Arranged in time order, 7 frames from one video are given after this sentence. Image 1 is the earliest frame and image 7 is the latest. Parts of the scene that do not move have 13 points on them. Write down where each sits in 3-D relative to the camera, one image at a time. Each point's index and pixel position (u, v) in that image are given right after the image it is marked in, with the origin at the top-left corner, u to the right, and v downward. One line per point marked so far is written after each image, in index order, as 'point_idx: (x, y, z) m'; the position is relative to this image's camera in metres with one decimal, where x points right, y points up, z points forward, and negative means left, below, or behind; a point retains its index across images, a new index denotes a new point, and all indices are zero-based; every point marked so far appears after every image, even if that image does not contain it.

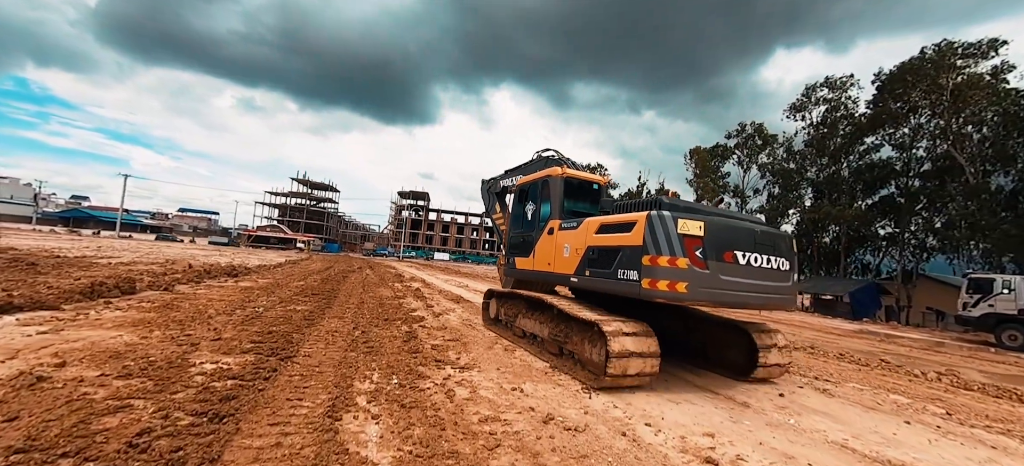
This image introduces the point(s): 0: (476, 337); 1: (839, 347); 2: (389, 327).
0: (-0.5, -1.5, +6.4) m
1: (+7.6, -2.6, +10.1) m
2: (-1.9, -1.4, +6.6) m
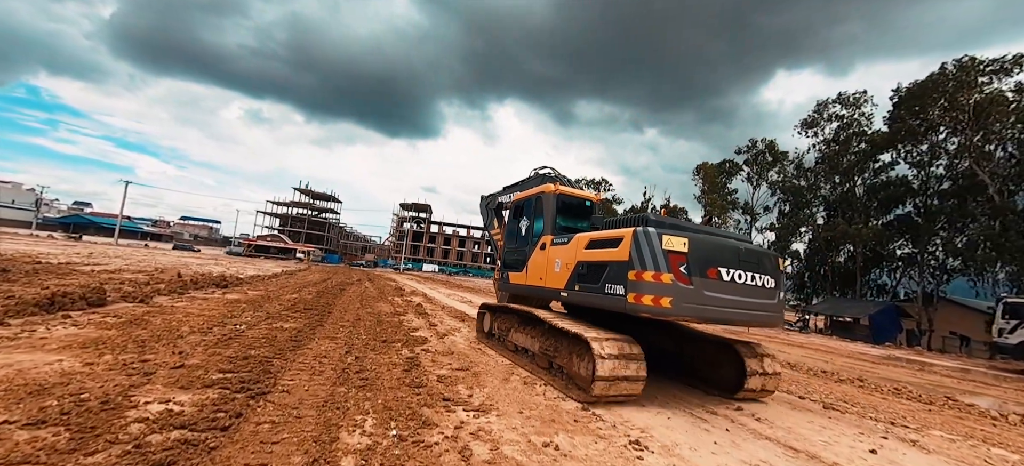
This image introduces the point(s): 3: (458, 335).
0: (-0.3, -1.6, +5.5) m
1: (+7.8, -3.0, +9.2) m
2: (-1.6, -1.5, +5.7) m
3: (-1.0, -1.8, +7.7) m
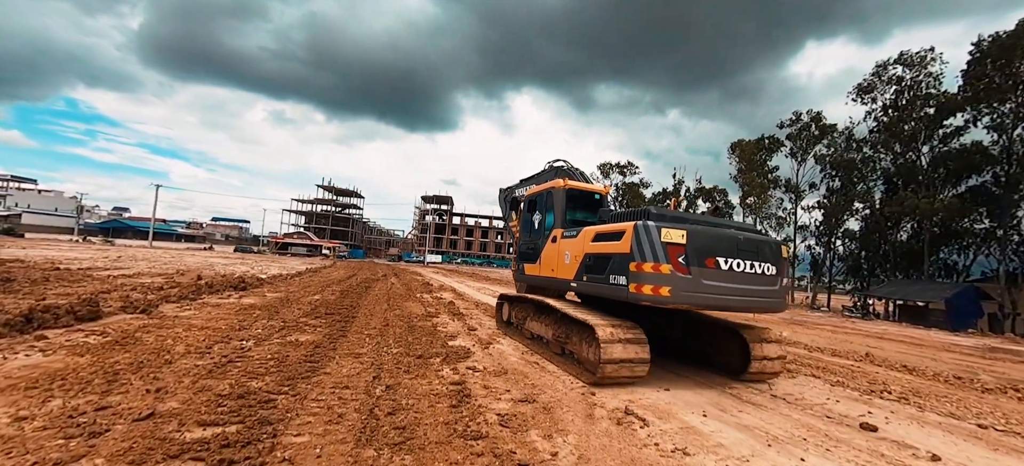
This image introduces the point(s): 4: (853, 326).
0: (+0.4, -1.5, +4.2) m
1: (+8.7, -2.5, +7.5) m
2: (-0.9, -1.4, +4.5) m
3: (-0.1, -1.6, +6.5) m
4: (+13.2, -3.6, +17.1) m
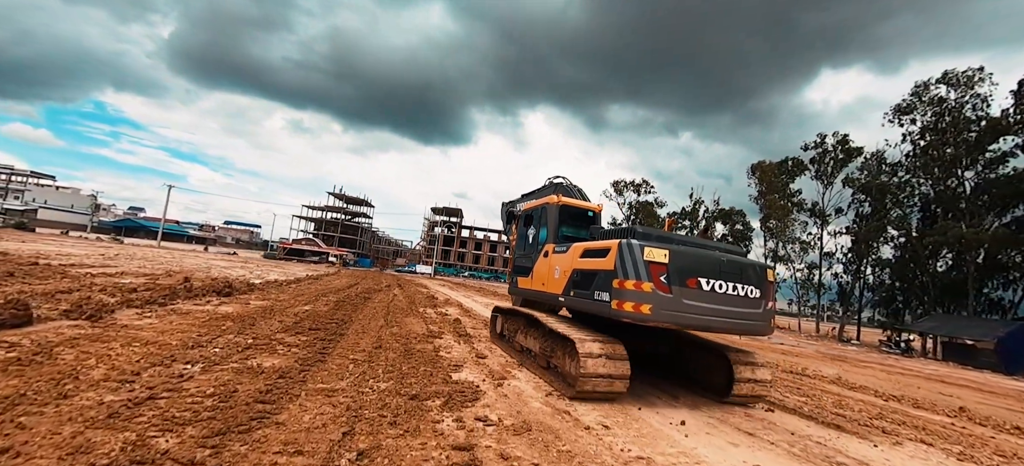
0: (+0.6, -1.5, +2.9) m
1: (+8.9, -3.0, +6.0) m
2: (-0.7, -1.4, +3.2) m
3: (+0.1, -1.7, +5.2) m
4: (+13.6, -4.6, +15.5) m
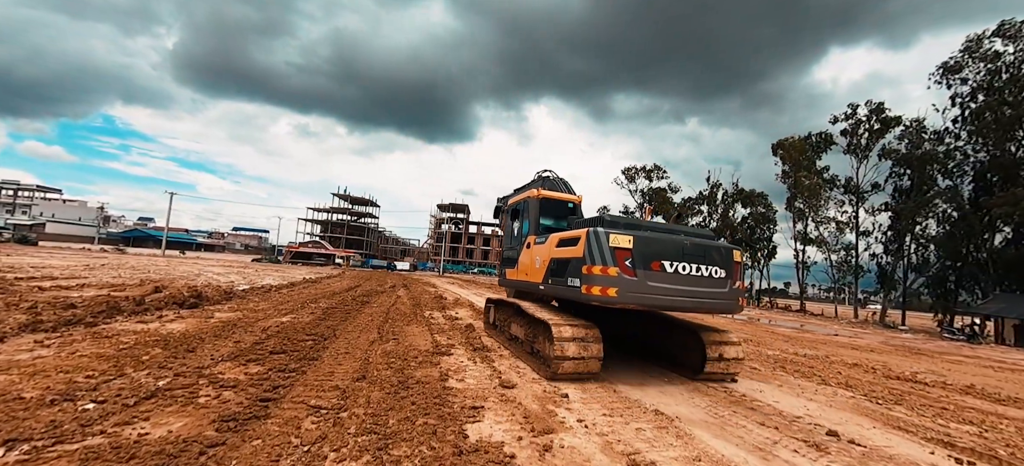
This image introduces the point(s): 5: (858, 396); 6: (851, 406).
0: (+0.9, -1.3, +1.0) m
1: (+9.3, -2.4, +4.0) m
2: (-0.4, -1.2, +1.4) m
3: (+0.5, -1.5, +3.3) m
4: (+14.2, -3.7, +13.4) m
5: (+4.4, -2.1, +5.5) m
6: (+3.9, -2.0, +5.0) m
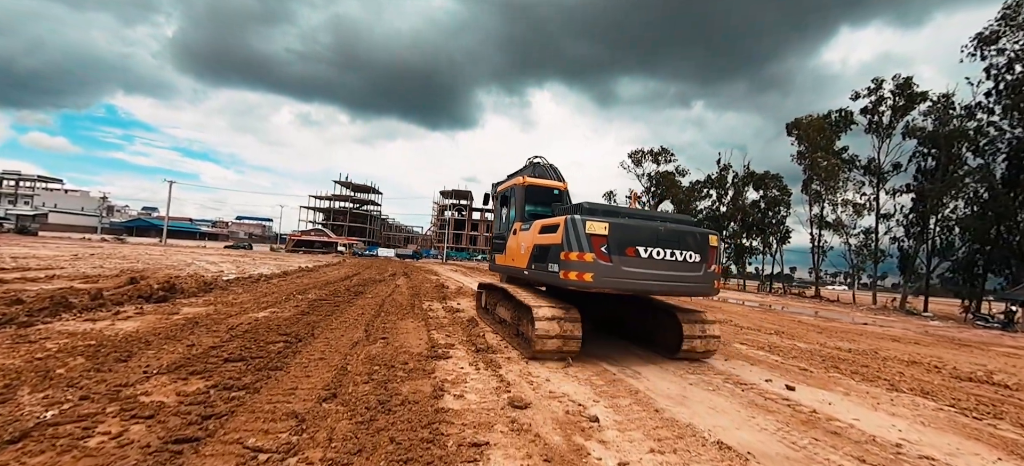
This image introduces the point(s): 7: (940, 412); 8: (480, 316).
0: (+1.0, -1.2, 0.0) m
1: (+9.4, -2.1, +3.0) m
2: (-0.3, -1.1, +0.4) m
3: (+0.6, -1.3, +2.3) m
4: (+14.4, -3.1, +12.4) m
5: (+4.5, -1.8, +4.5) m
6: (+4.0, -1.8, +4.0) m
7: (+4.3, -1.8, +4.4) m
8: (-0.5, -1.6, +7.8) m
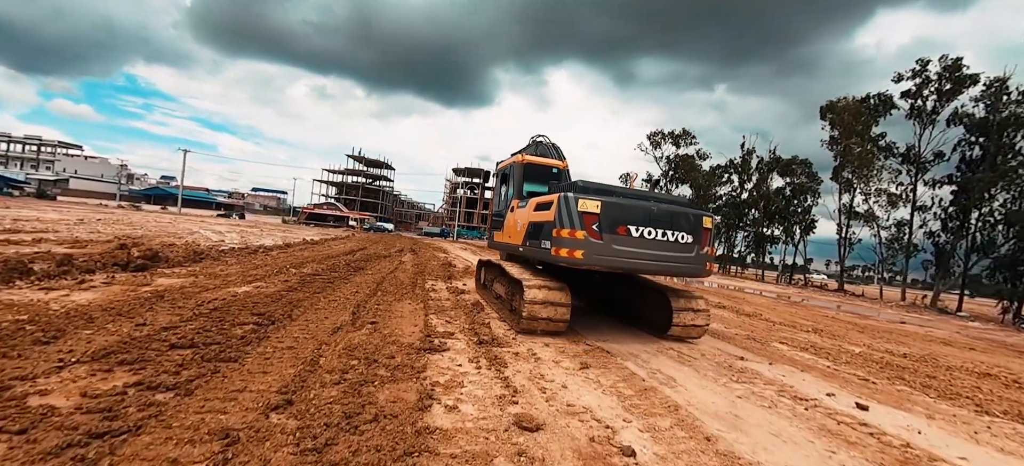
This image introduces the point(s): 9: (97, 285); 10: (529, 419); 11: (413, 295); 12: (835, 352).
0: (+1.0, -1.2, -0.8) m
1: (+9.4, -2.3, +1.9) m
2: (-0.3, -1.1, -0.4) m
3: (+0.6, -1.2, +1.5) m
4: (+14.6, -3.0, +11.3) m
5: (+4.5, -1.7, +3.6) m
6: (+4.1, -1.7, +3.1) m
7: (+4.3, -1.7, +3.5) m
8: (-0.3, -1.2, +7.0) m
9: (-5.4, -0.6, +5.8) m
10: (+0.1, -1.1, +2.6) m
11: (-1.5, -1.0, +7.0) m
12: (+4.8, -1.8, +6.4) m
